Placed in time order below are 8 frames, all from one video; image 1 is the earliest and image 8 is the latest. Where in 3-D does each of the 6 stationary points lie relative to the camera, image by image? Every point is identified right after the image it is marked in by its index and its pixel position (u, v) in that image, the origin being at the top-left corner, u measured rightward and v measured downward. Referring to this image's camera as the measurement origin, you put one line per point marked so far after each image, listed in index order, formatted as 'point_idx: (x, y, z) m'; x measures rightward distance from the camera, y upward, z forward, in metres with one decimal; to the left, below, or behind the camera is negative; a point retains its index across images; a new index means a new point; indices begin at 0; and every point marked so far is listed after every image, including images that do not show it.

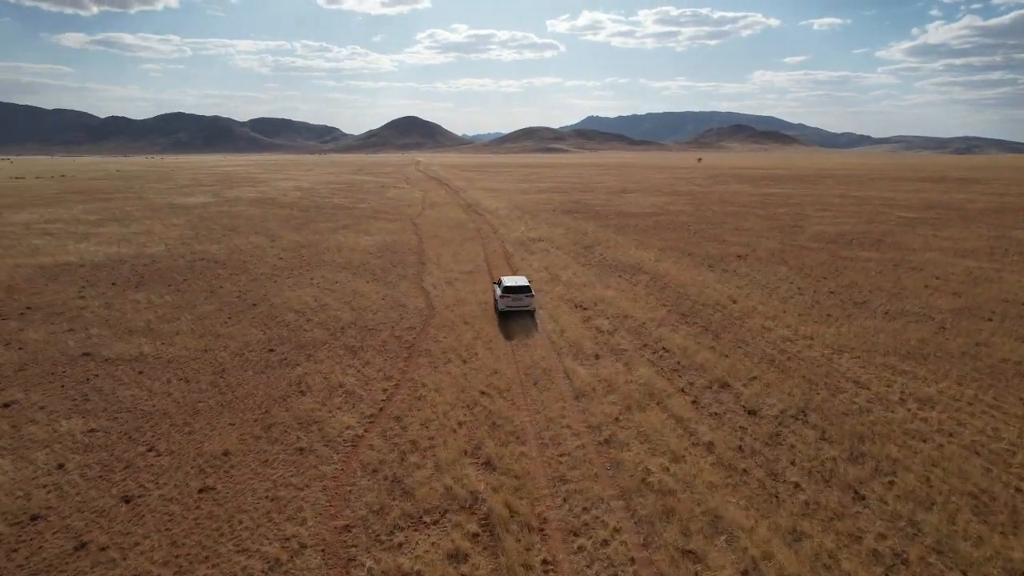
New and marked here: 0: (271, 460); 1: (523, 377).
0: (-5.2, -3.7, +14.1) m
1: (+0.3, -2.6, +19.3) m
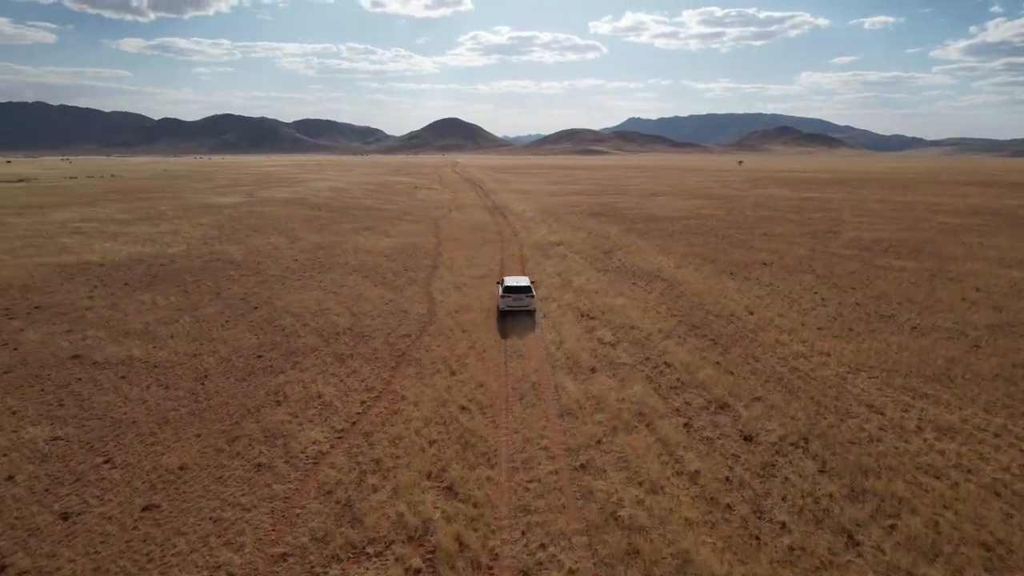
0: (-5.9, -3.9, +13.4) m
1: (-0.1, -2.8, +18.3) m
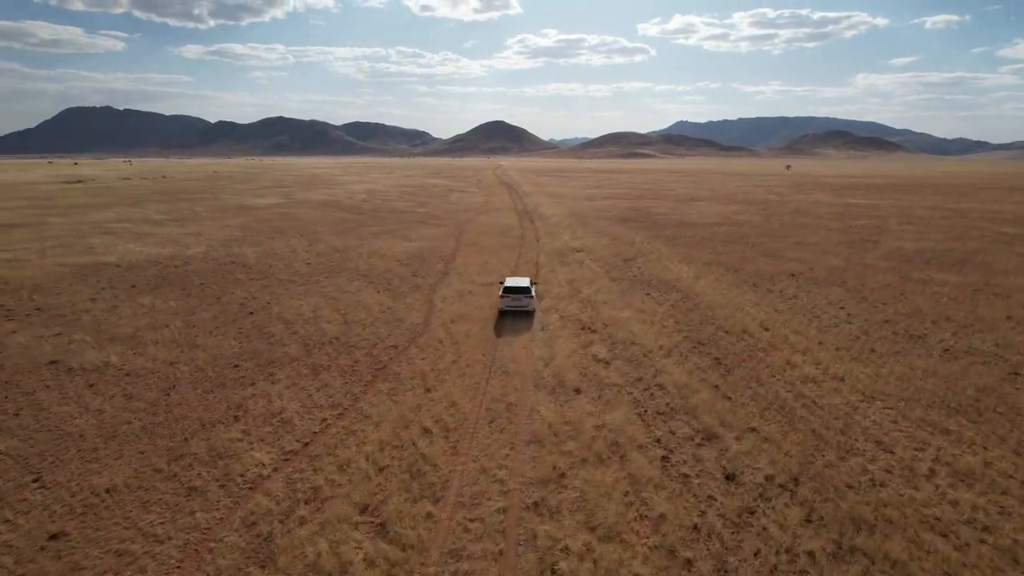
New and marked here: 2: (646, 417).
0: (-6.9, -4.1, +12.6) m
1: (-0.8, -3.2, +17.1) m
2: (+3.4, -3.2, +16.6) m
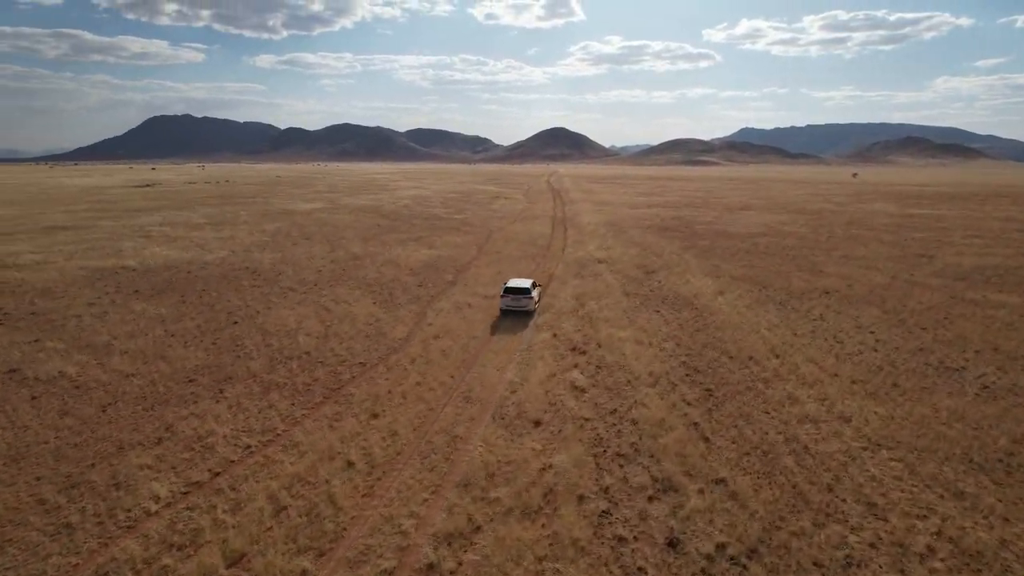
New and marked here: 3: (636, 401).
0: (-8.6, -4.4, +11.4) m
1: (-2.1, -3.6, +15.4) m
2: (+2.0, -3.8, +14.5) m
3: (+3.4, -3.1, +18.0) m
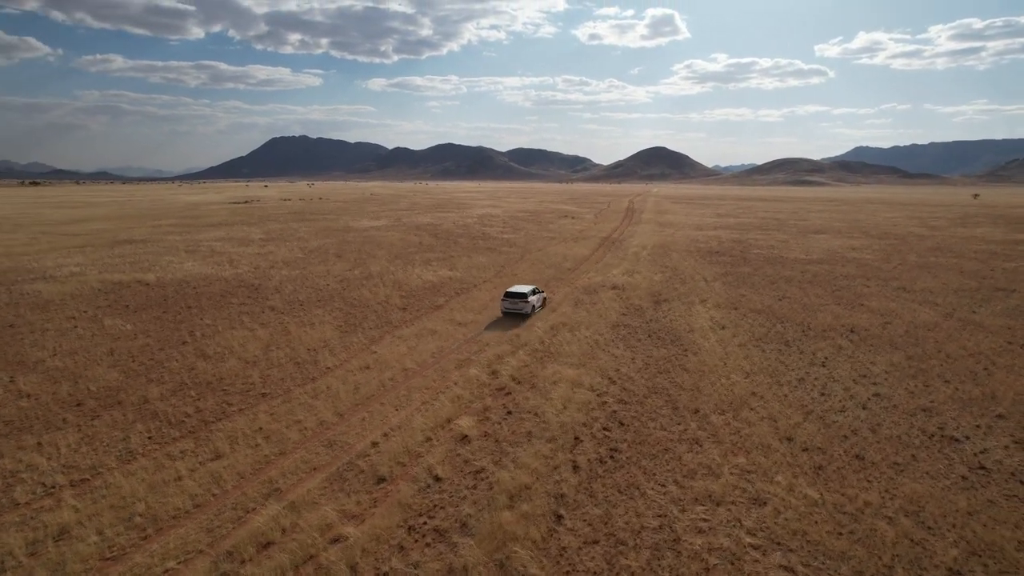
0: (-12.8, -4.7, +10.4) m
1: (-5.7, -4.3, +13.4) m
2: (-1.8, -4.5, +11.9) m
3: (+0.1, -3.9, +15.2) m
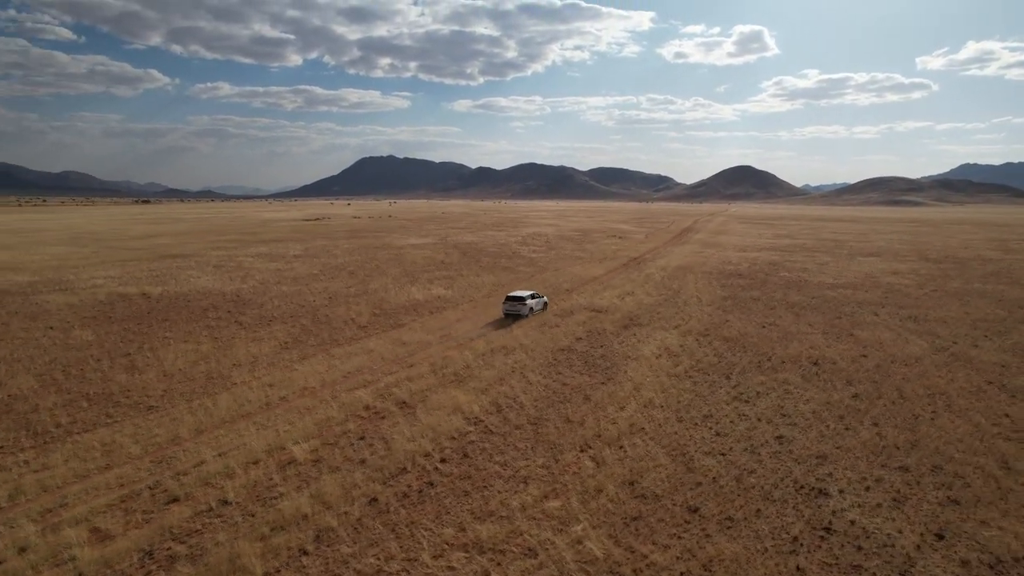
0: (-17.6, -4.8, +11.3) m
1: (-10.2, -4.6, +13.4) m
2: (-6.5, -4.8, +11.5) m
3: (-4.2, -4.4, +14.5) m
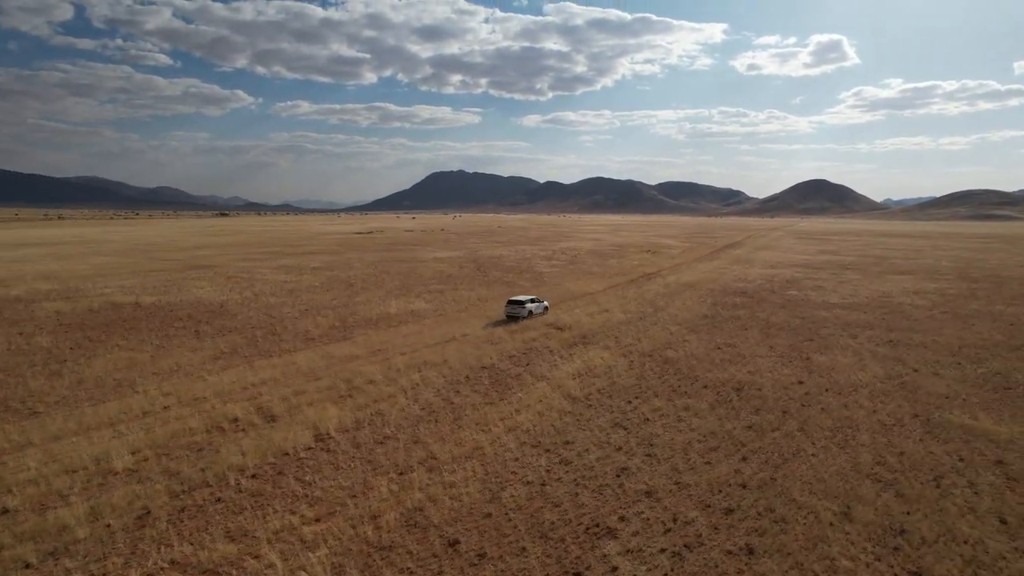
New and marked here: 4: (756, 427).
0: (-22.5, -4.8, +12.7) m
1: (-15.0, -4.7, +14.0) m
2: (-11.5, -5.0, +11.7) m
3: (-8.9, -4.7, +14.5) m
4: (+7.5, -4.2, +19.8) m
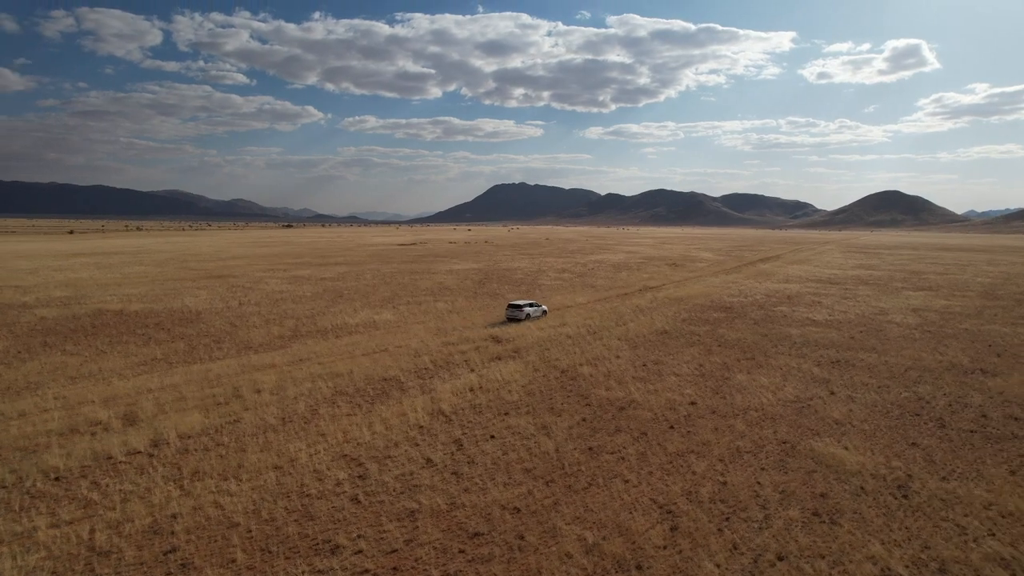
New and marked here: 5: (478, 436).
0: (-27.9, -4.8, +14.8) m
1: (-20.3, -4.8, +15.4) m
2: (-17.1, -5.1, +12.7) m
3: (-14.2, -4.8, +15.2) m
4: (+2.6, -4.6, +18.9) m
5: (-0.9, -4.5, +19.9) m
